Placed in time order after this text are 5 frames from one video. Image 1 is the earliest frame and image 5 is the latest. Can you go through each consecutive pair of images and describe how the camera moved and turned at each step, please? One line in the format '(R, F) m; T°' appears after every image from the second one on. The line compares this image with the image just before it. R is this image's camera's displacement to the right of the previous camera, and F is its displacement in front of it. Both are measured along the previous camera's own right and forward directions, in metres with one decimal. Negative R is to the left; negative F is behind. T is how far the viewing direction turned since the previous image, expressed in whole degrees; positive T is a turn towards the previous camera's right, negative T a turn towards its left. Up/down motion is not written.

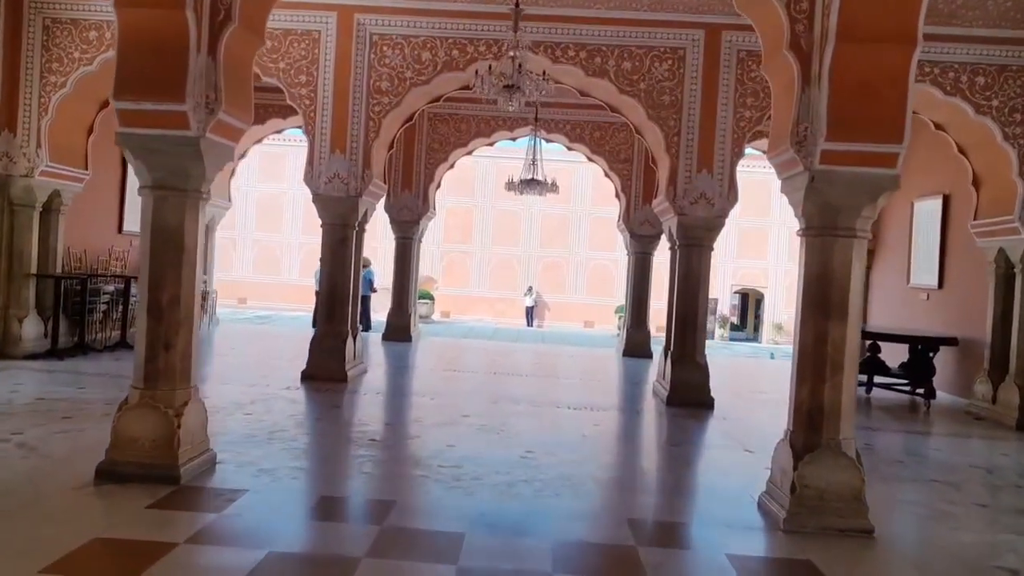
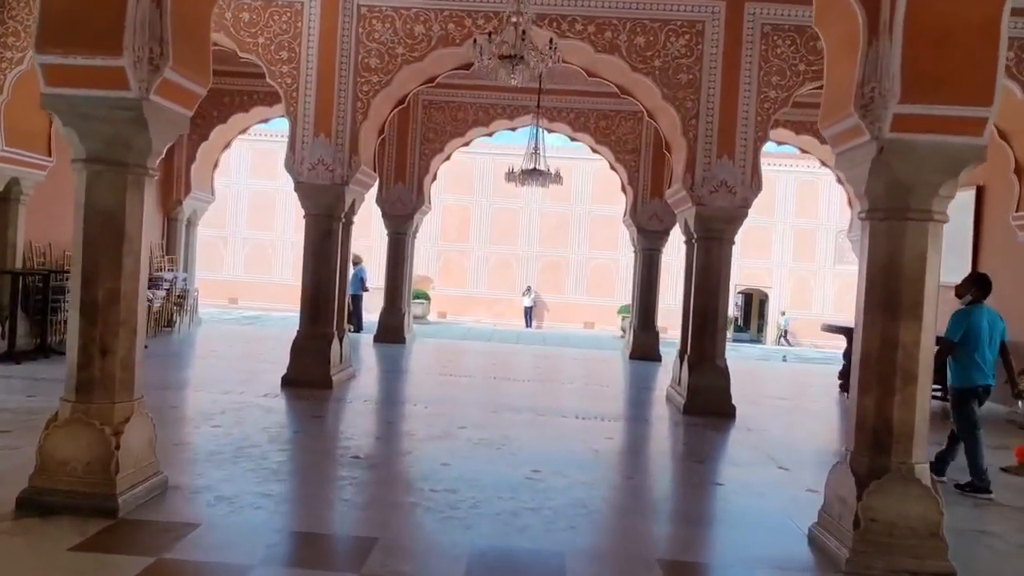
(0.0, +0.6) m; 0°
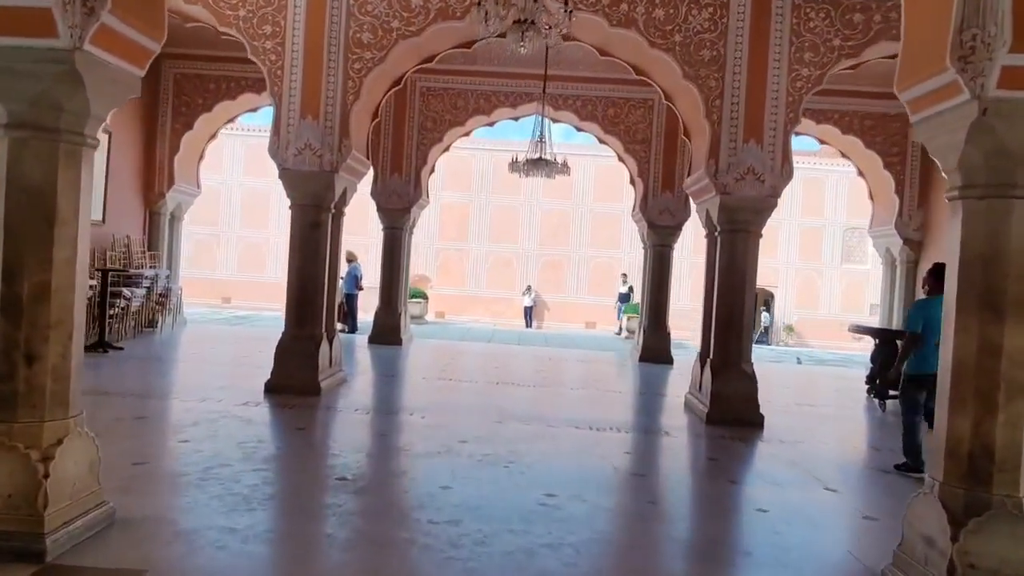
(-0.1, +0.5) m; 0°
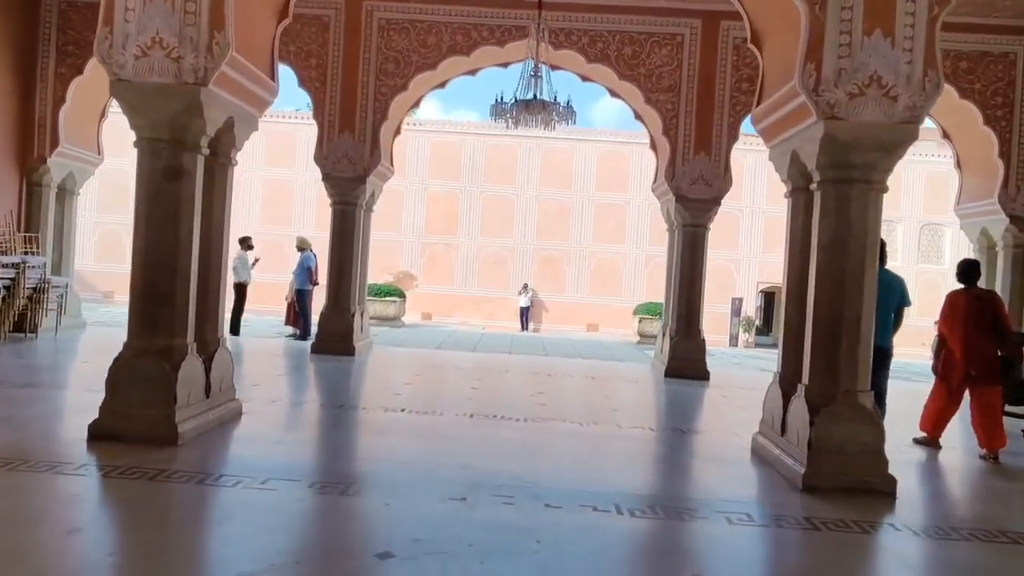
(+0.1, +2.1) m; 0°
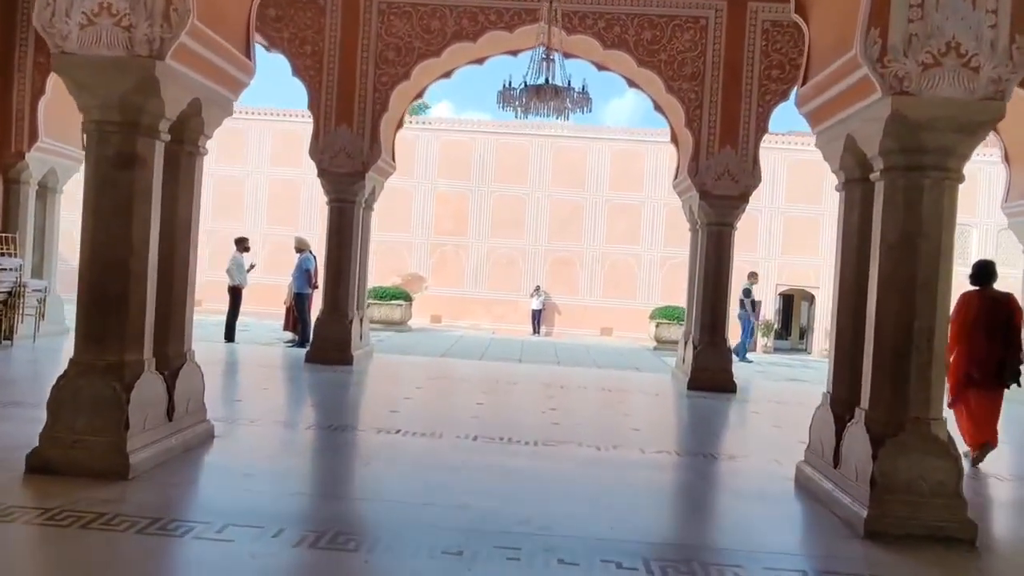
(0.0, +0.5) m; -1°
